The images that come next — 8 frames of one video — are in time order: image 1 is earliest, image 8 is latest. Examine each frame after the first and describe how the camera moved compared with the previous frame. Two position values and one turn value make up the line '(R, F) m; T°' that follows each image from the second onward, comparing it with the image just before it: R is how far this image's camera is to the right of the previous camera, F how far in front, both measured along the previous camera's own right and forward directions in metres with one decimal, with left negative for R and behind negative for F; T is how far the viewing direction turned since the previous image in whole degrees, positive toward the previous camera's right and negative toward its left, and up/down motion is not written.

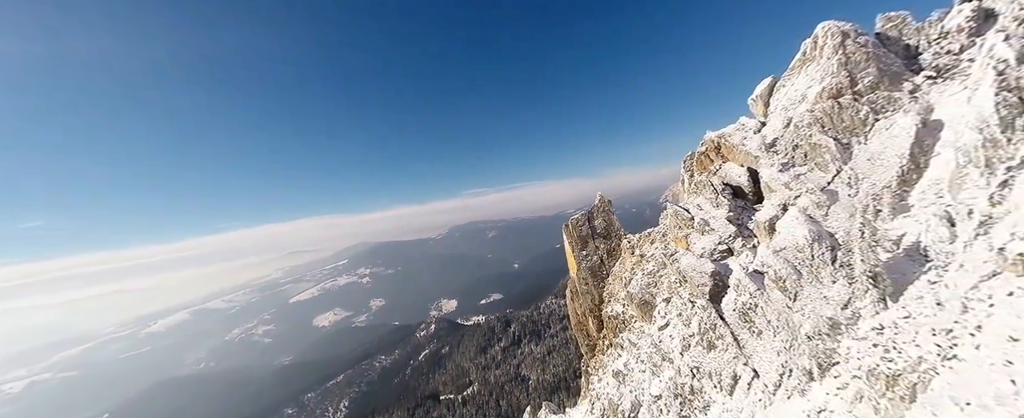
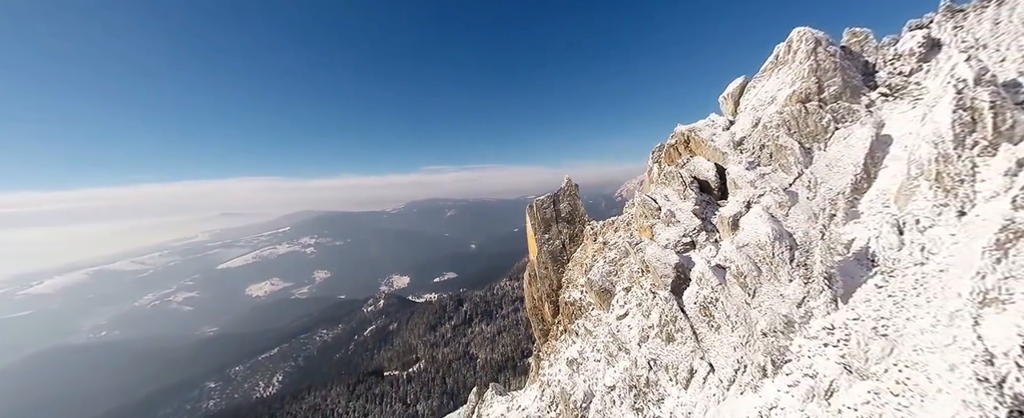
(-0.2, +2.8) m; +8°
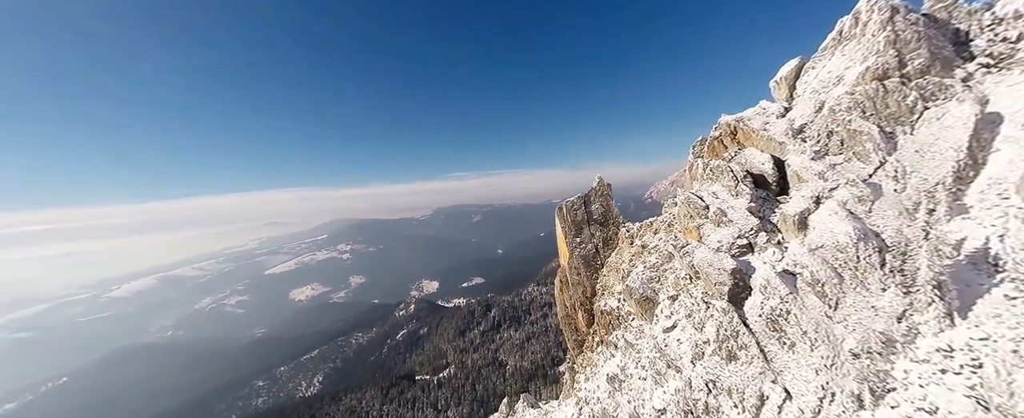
(-0.4, +1.8) m; -5°
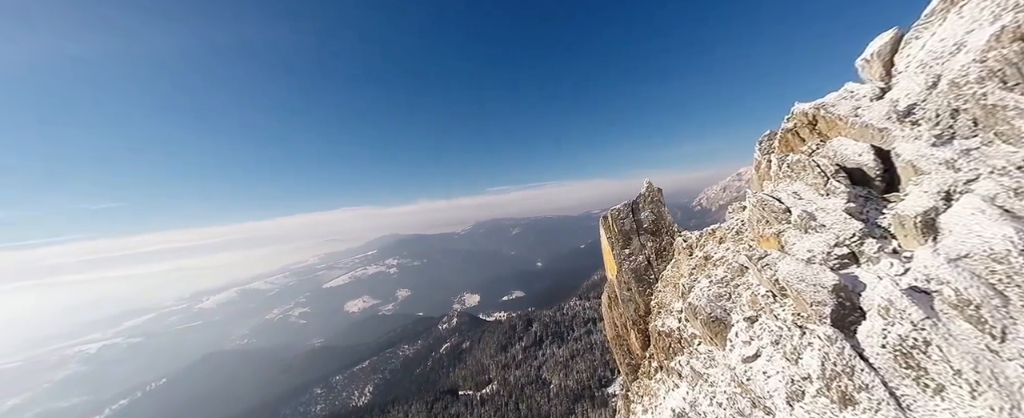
(-0.2, +2.0) m; -7°
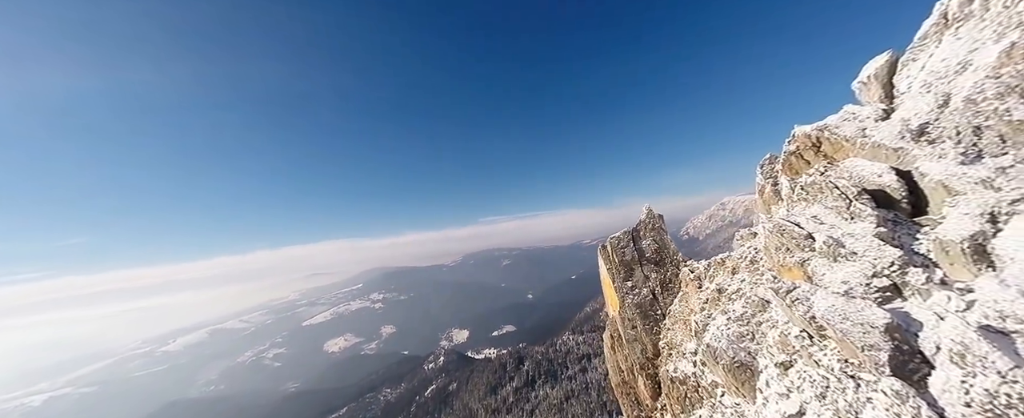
(-0.1, +2.9) m; +2°
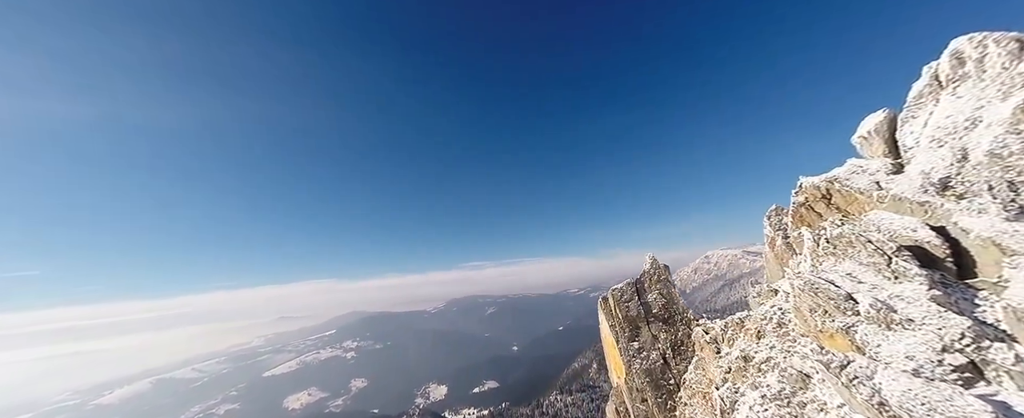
(-0.5, +3.0) m; +2°
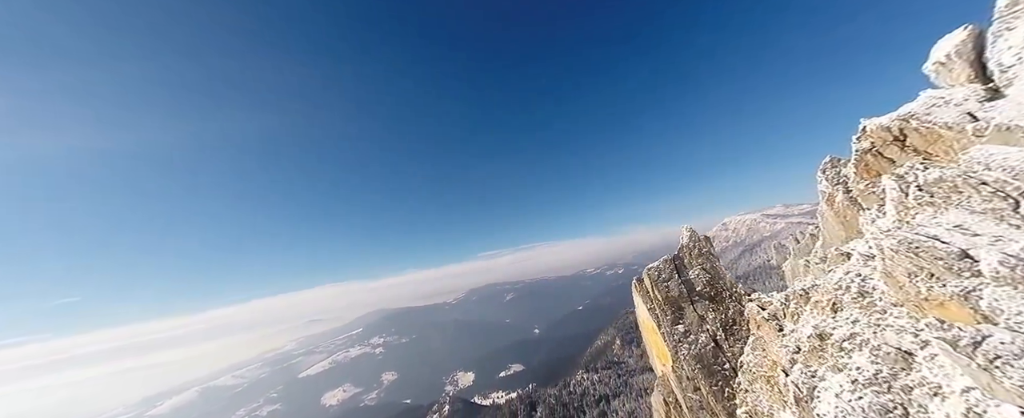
(-0.6, +3.1) m; -2°
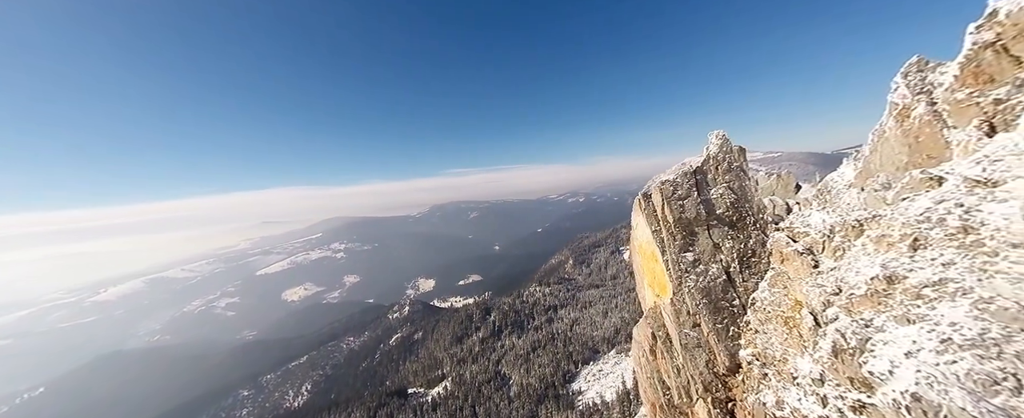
(-0.3, +7.5) m; +7°
